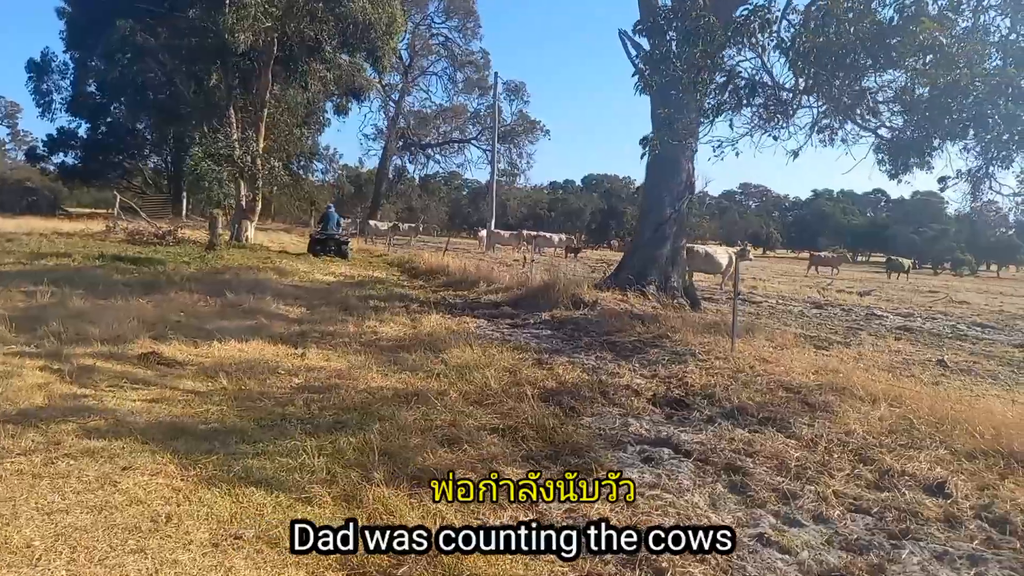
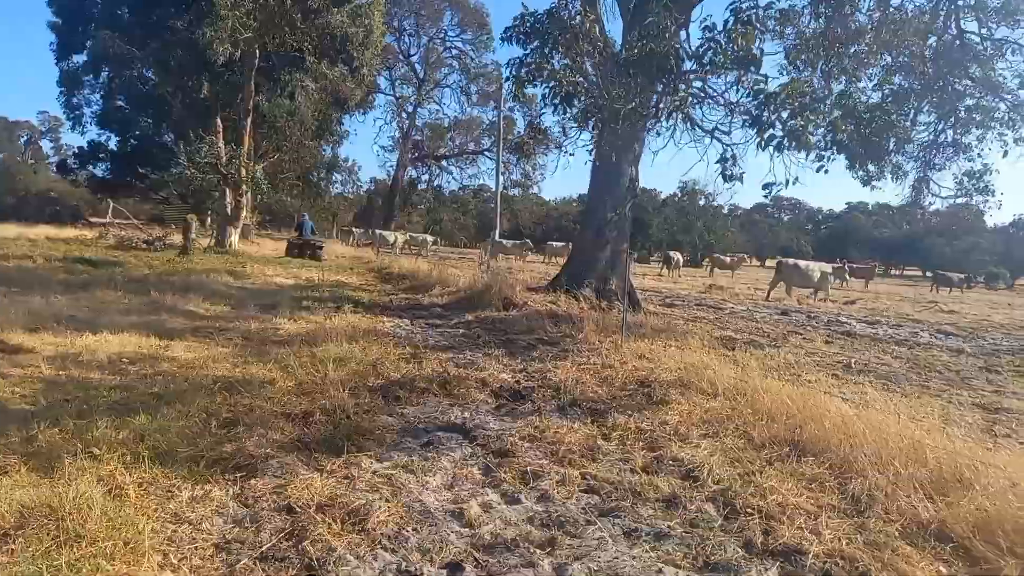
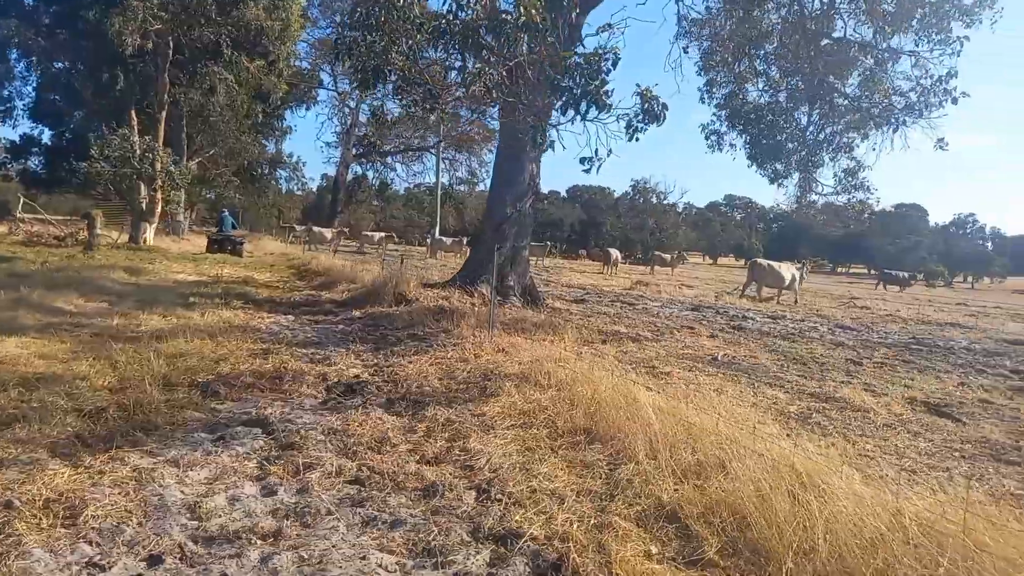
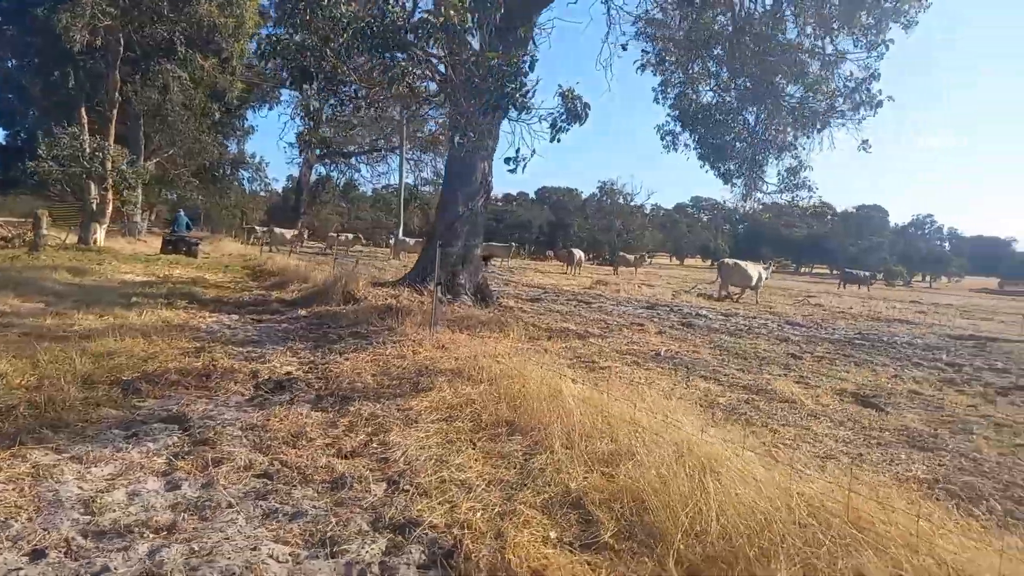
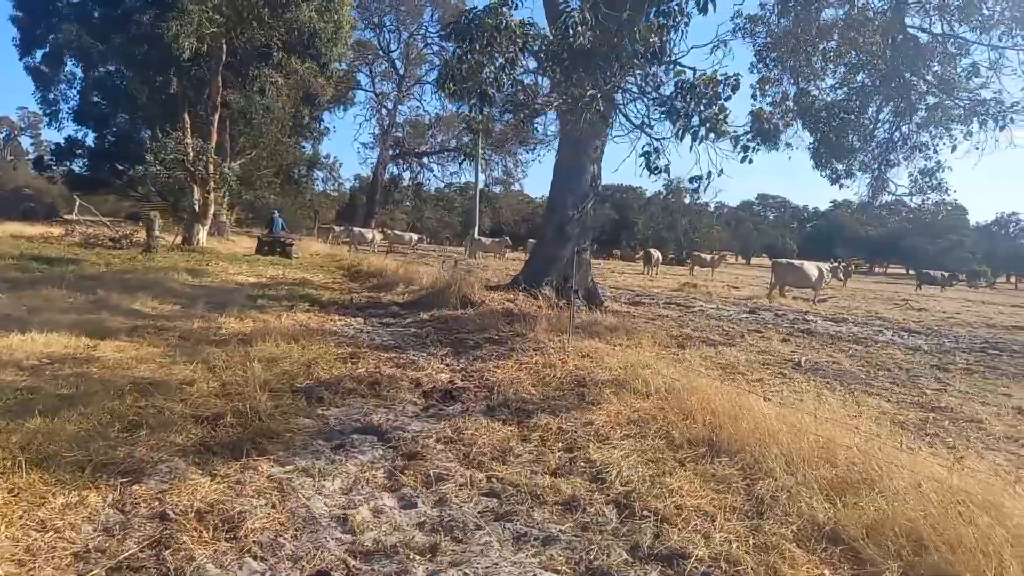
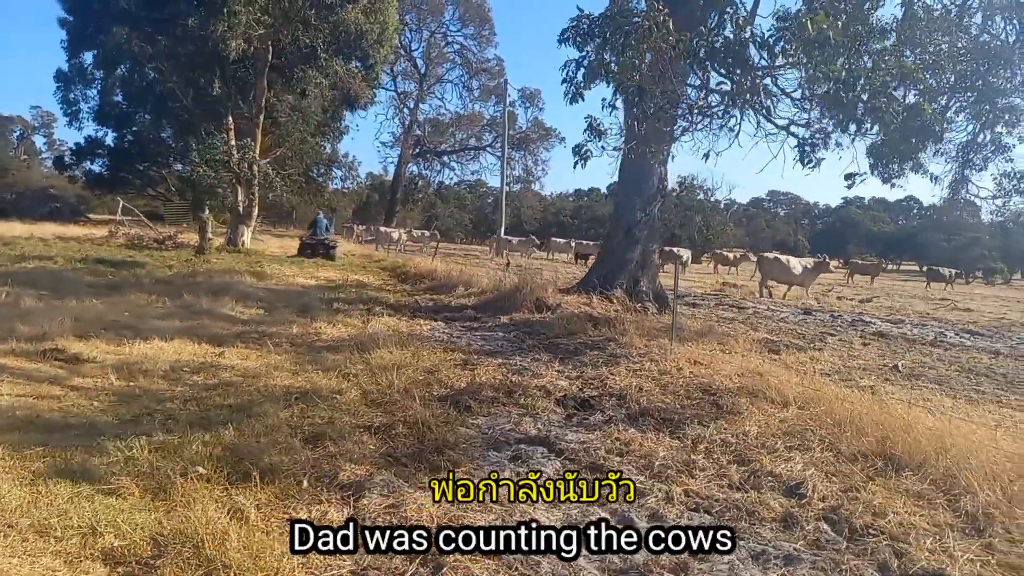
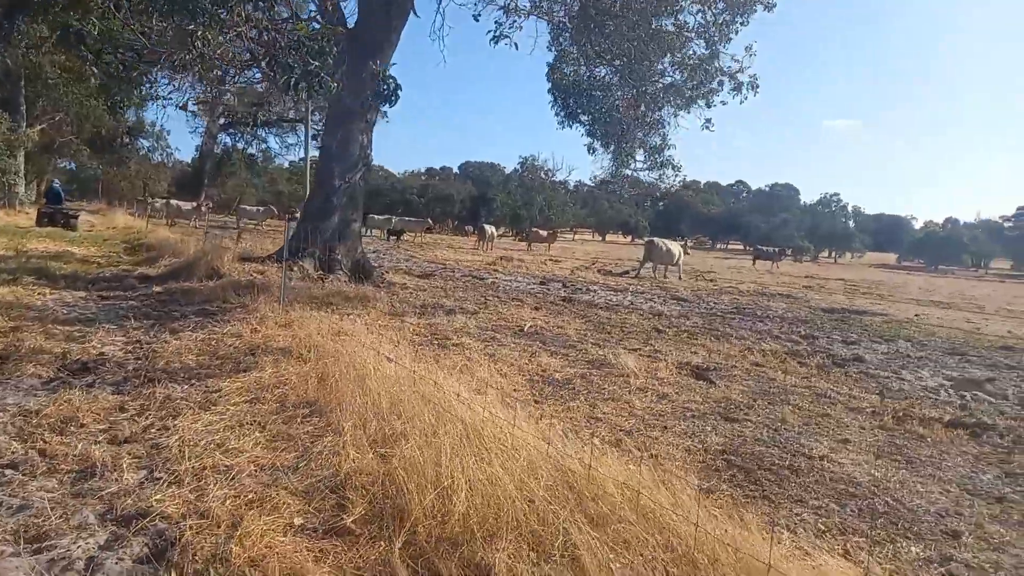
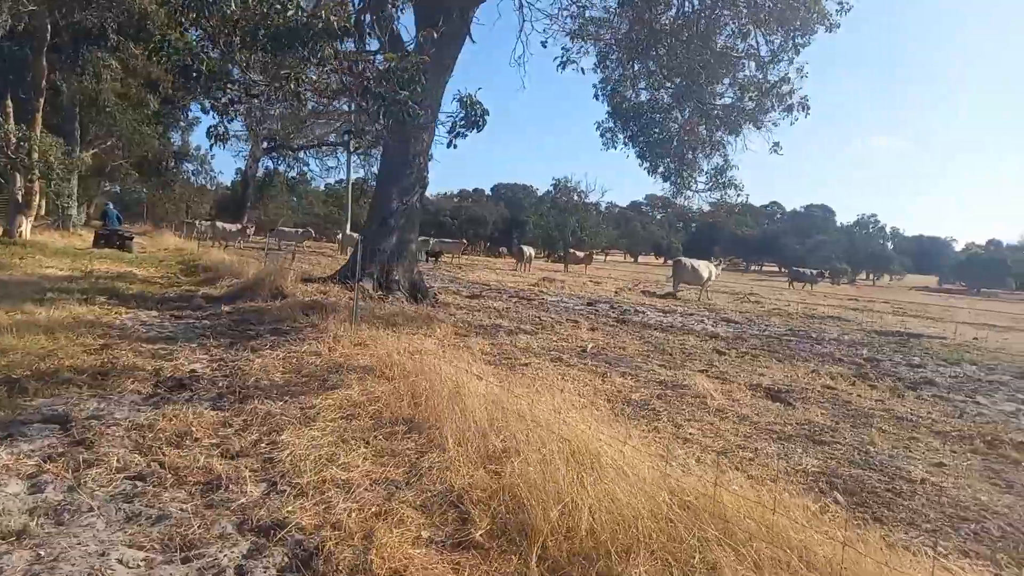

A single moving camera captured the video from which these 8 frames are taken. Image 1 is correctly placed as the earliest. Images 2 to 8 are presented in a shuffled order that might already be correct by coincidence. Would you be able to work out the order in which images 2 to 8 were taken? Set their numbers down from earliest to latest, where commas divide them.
6, 2, 5, 3, 4, 8, 7
